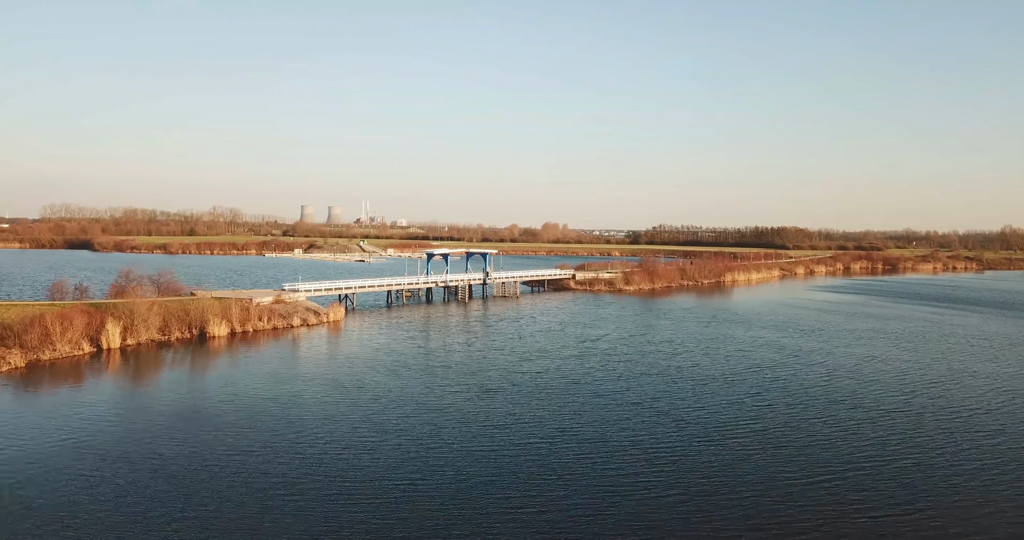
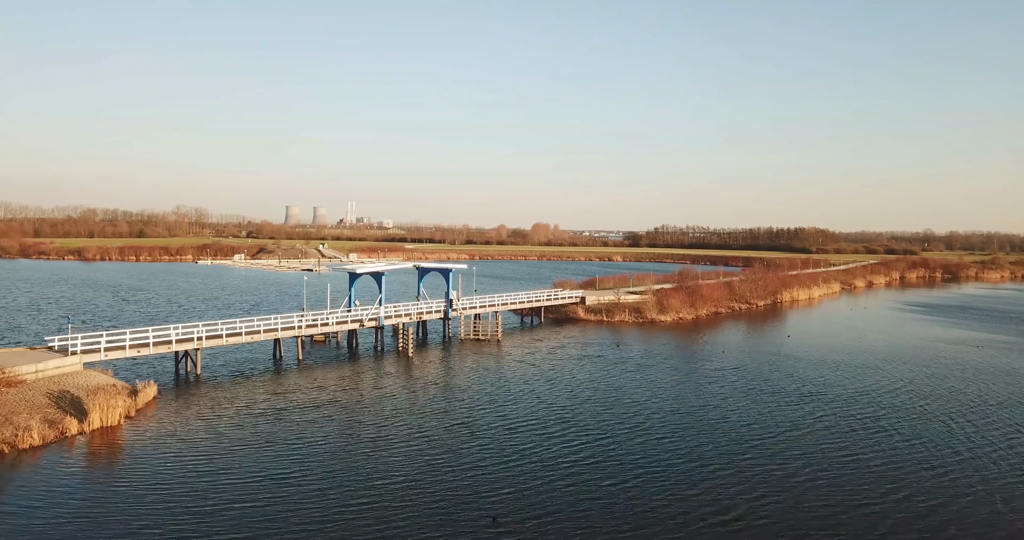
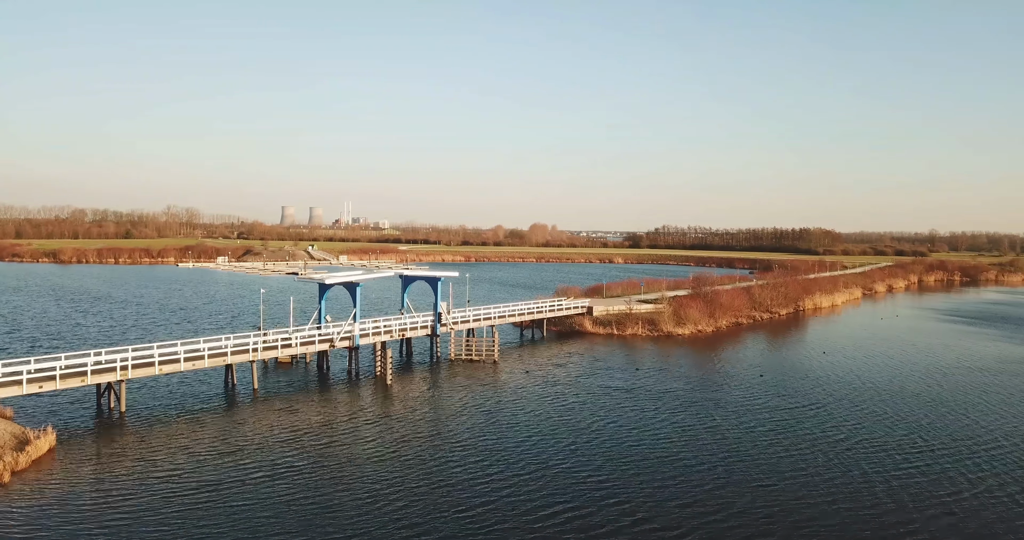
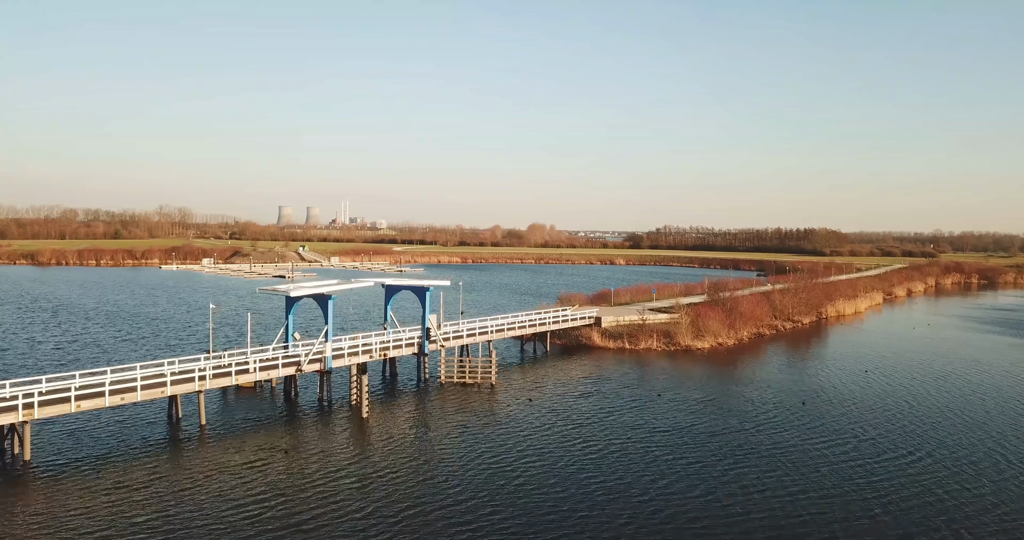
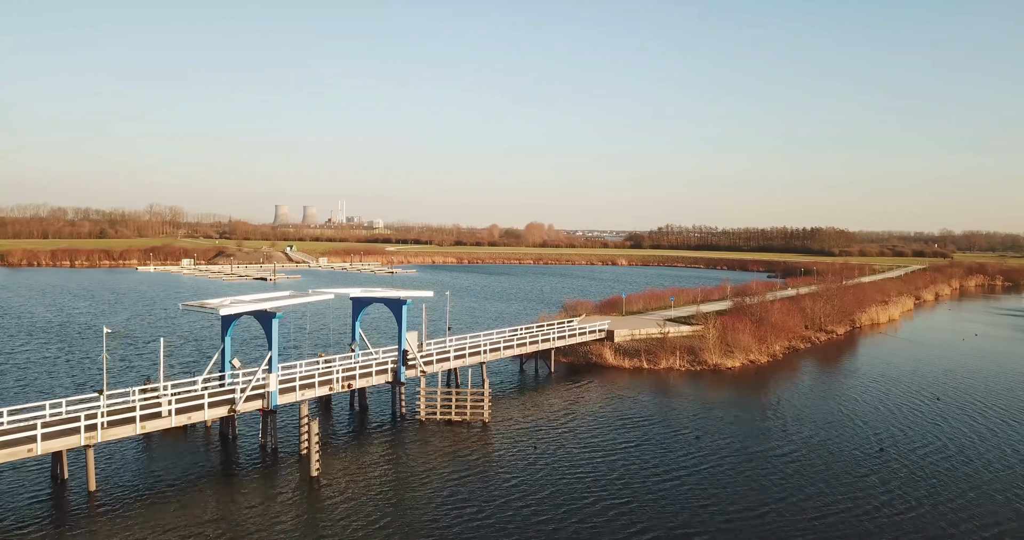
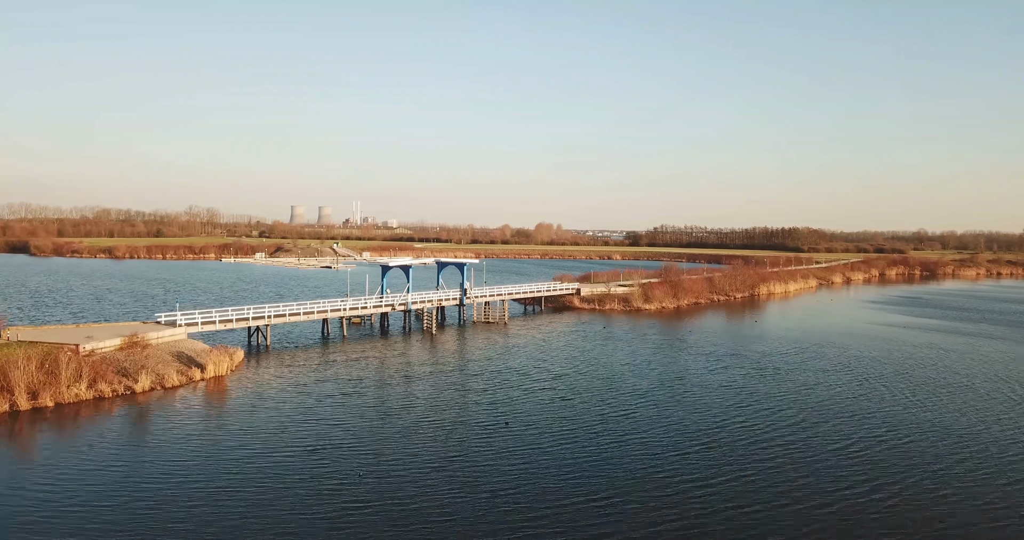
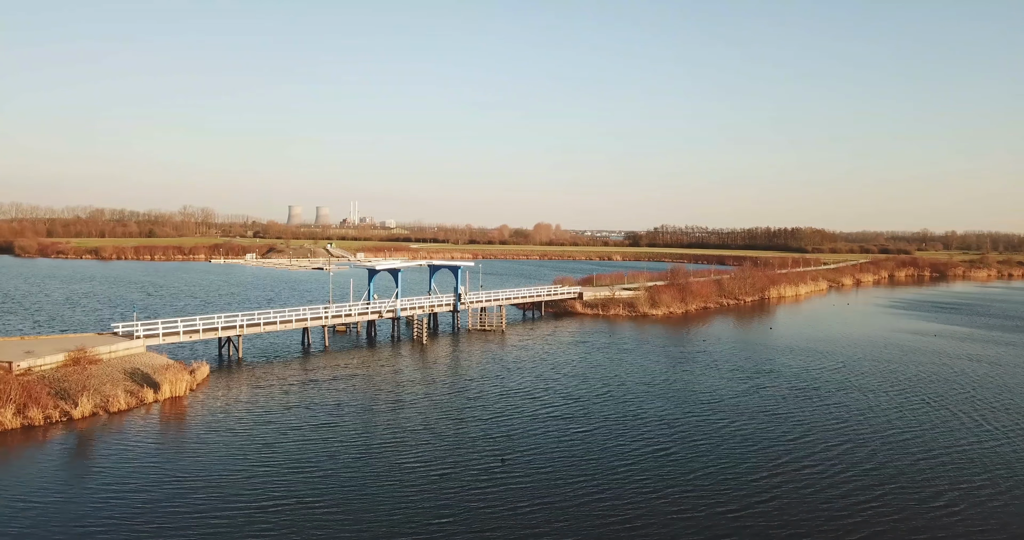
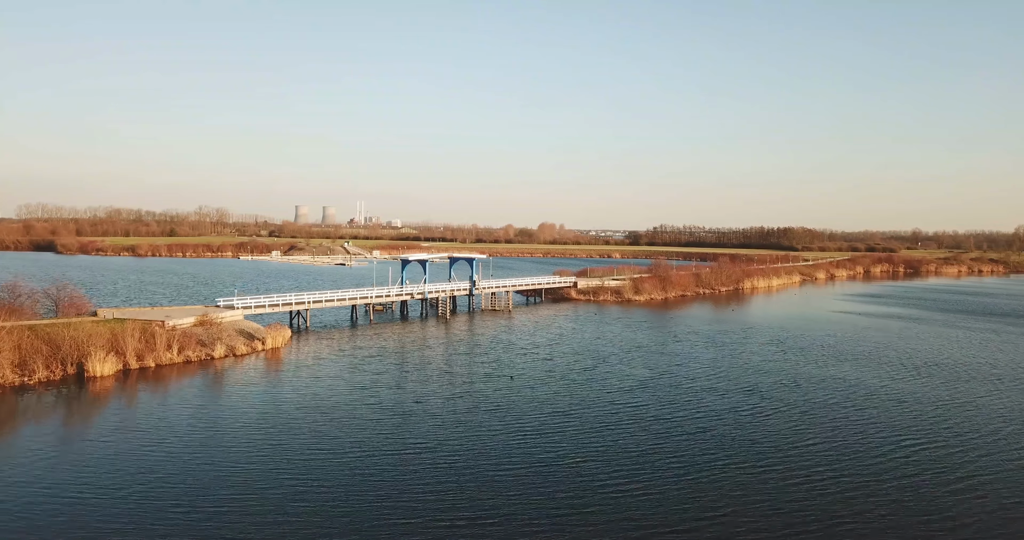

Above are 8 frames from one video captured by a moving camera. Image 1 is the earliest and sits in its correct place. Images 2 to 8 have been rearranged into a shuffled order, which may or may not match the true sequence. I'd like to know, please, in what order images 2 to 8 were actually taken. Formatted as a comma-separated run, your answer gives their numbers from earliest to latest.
8, 6, 7, 2, 3, 4, 5
